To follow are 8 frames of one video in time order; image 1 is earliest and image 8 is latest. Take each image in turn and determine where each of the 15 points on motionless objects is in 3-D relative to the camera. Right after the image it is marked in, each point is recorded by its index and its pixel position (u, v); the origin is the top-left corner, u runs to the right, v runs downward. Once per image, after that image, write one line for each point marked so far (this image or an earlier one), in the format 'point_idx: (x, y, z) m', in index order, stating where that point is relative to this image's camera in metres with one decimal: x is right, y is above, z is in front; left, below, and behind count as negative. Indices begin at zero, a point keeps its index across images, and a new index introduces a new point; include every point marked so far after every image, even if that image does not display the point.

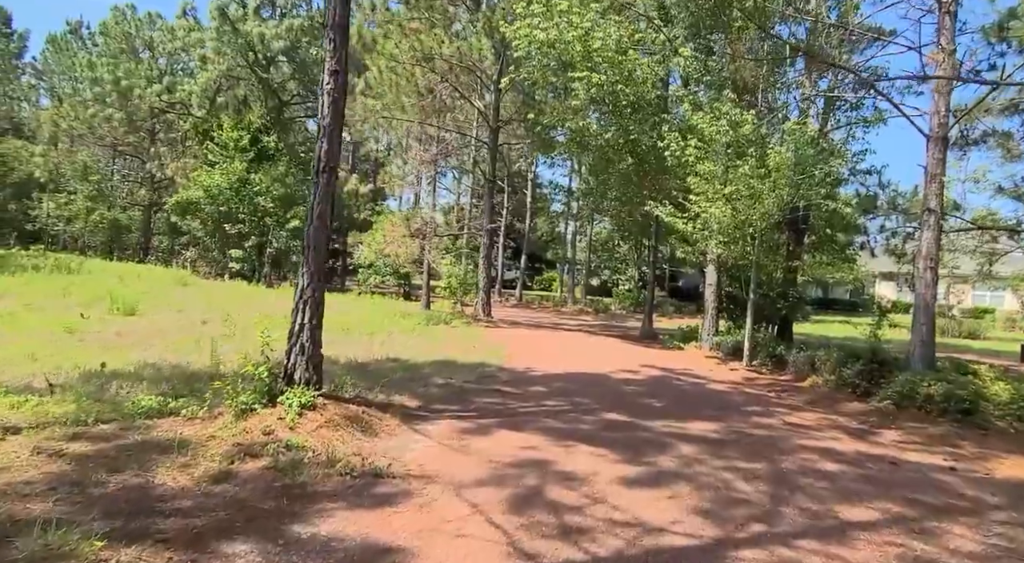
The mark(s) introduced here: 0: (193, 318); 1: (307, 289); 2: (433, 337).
0: (-6.2, -0.8, +12.8) m
1: (-1.7, -0.1, +5.5) m
2: (-1.5, -1.1, +12.5) m
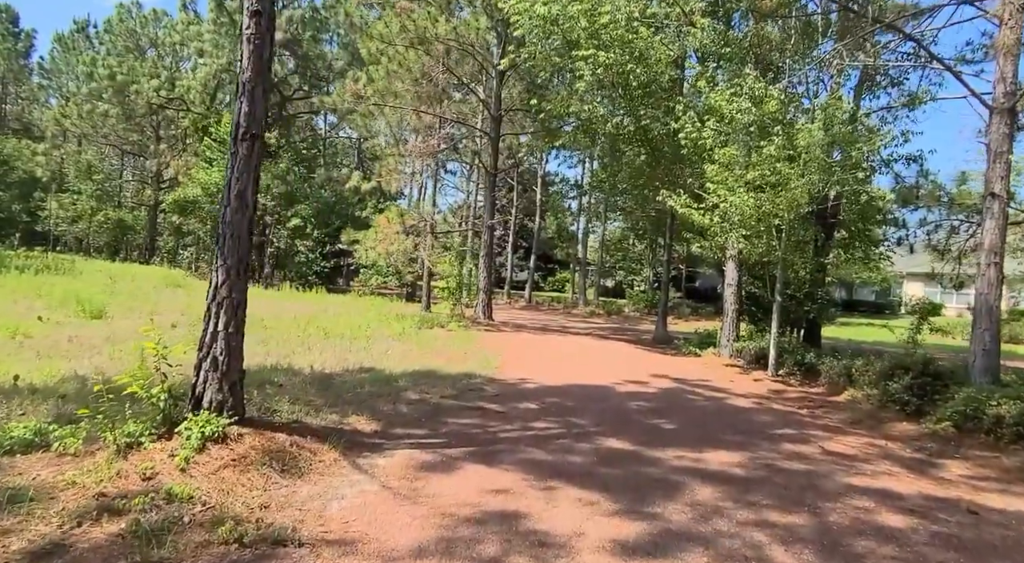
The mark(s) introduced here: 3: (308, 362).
0: (-6.3, -0.8, +11.7) m
1: (-2.0, 0.0, +4.4) m
2: (-1.6, -1.1, +11.4) m
3: (-2.6, -1.1, +8.3) m
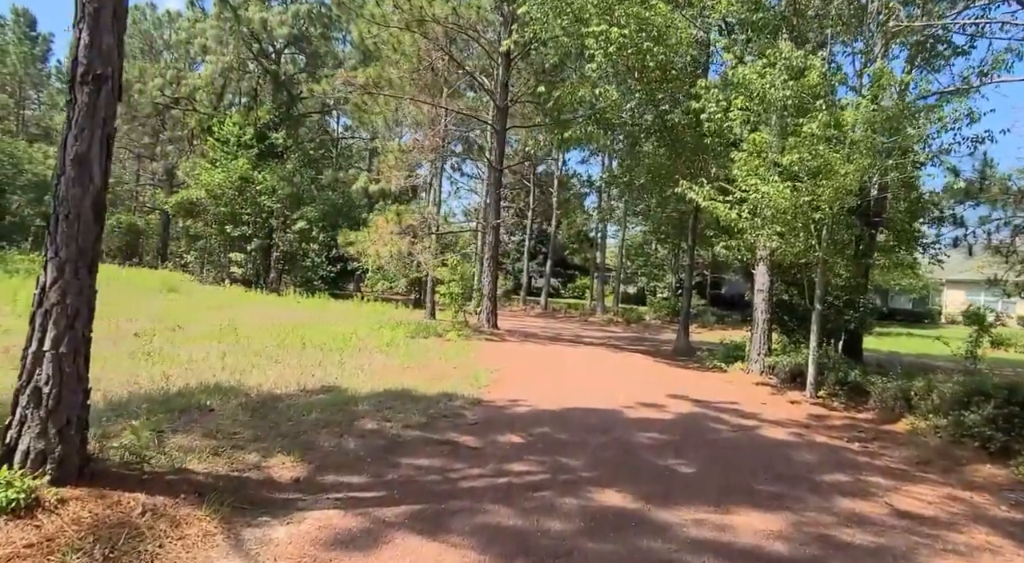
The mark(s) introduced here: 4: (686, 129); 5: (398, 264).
0: (-6.3, -0.8, +10.6) m
1: (-2.2, 0.0, +3.1) m
2: (-1.6, -1.1, +10.1) m
3: (-2.8, -1.1, +7.1) m
4: (+3.5, +3.0, +13.1) m
5: (-2.7, +0.6, +16.8) m
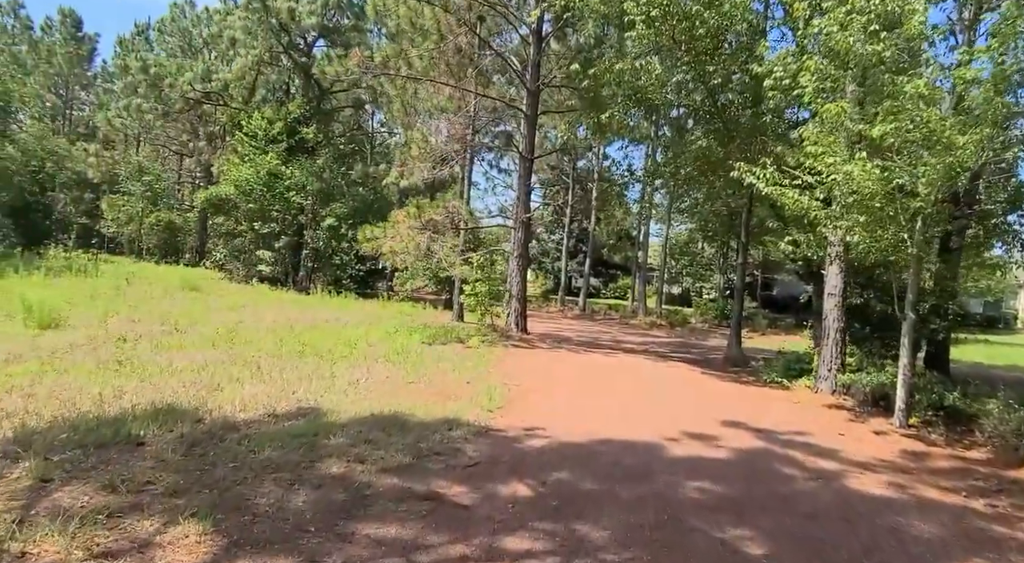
0: (-5.9, -0.8, +9.7) m
1: (-2.3, -0.1, +1.9) m
2: (-1.3, -1.1, +8.8) m
3: (-2.6, -1.1, +5.9) m
4: (+4.0, +3.0, +11.5) m
5: (-1.9, +0.6, +15.6) m
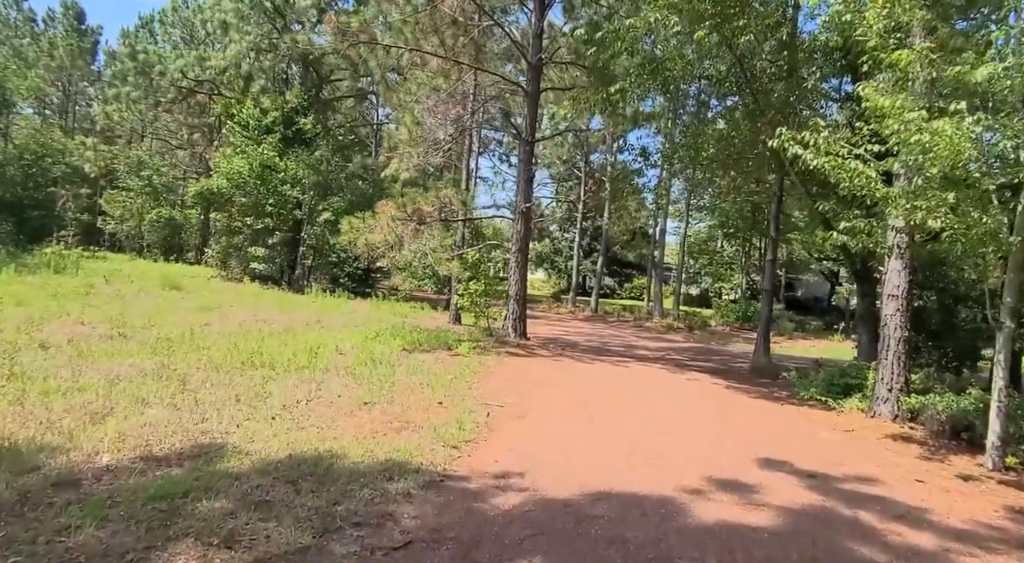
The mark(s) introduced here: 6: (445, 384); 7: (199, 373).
0: (-6.0, -0.8, +8.3) m
1: (-2.7, 0.0, +0.5) m
2: (-1.4, -1.1, +7.3) m
3: (-2.9, -1.1, +4.4) m
4: (+3.9, +3.0, +9.8) m
5: (-1.9, +0.6, +14.1) m
6: (-0.8, -1.2, +7.5) m
7: (-3.4, -1.0, +7.1) m
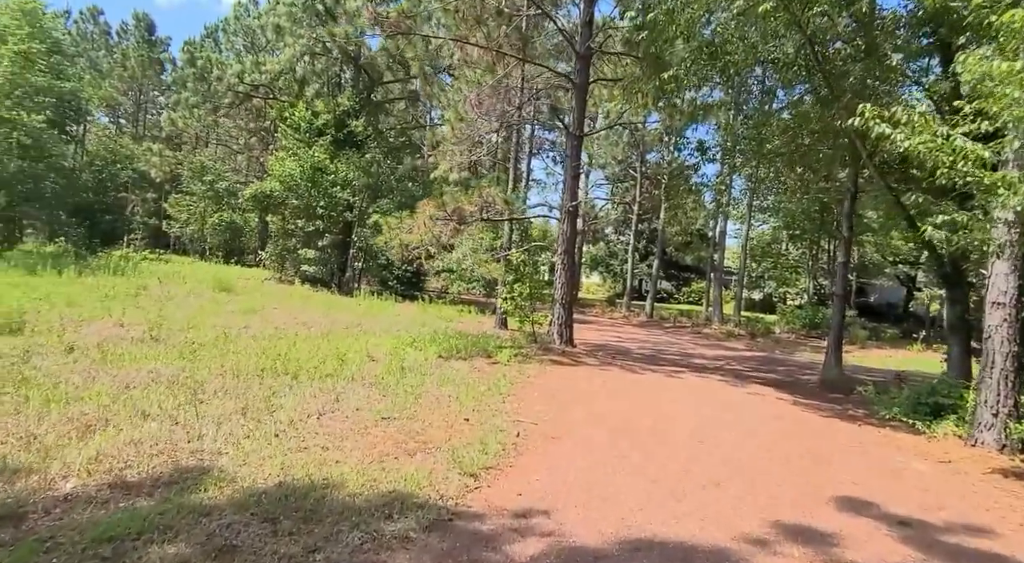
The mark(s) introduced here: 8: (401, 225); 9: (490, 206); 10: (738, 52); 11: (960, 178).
0: (-5.6, -0.8, +8.1) m
1: (-2.8, 0.0, 0.0) m
2: (-1.0, -1.1, +6.7) m
3: (-2.7, -1.1, +4.0) m
4: (+4.5, +2.9, +8.8) m
5: (-0.9, +0.6, +13.5) m
6: (-0.4, -1.2, +6.9) m
7: (-3.0, -1.0, +6.7) m
8: (-2.3, +1.2, +13.5) m
9: (-0.4, +1.4, +12.5) m
10: (+3.1, +3.2, +9.0) m
11: (+3.5, +0.8, +5.2) m
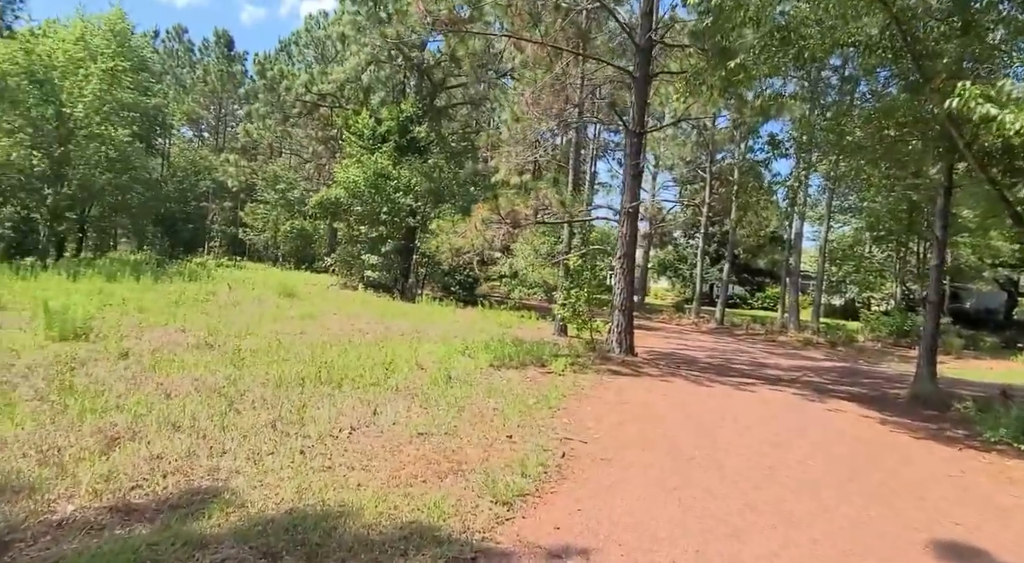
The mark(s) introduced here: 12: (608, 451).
0: (-4.9, -0.9, +8.2) m
1: (-3.1, 0.0, -0.1) m
2: (-0.6, -1.2, +6.4) m
3: (-2.5, -1.1, +3.8) m
4: (+5.2, +2.9, +7.9) m
5: (+0.3, +0.5, +13.1) m
6: (+0.1, -1.3, +6.4) m
7: (-2.5, -1.1, +6.5) m
8: (-1.1, +1.1, +13.2) m
9: (+0.7, +1.3, +12.0) m
10: (+3.7, +3.2, +8.2) m
11: (+3.8, +0.8, +4.4) m
12: (+0.8, -1.4, +5.5) m
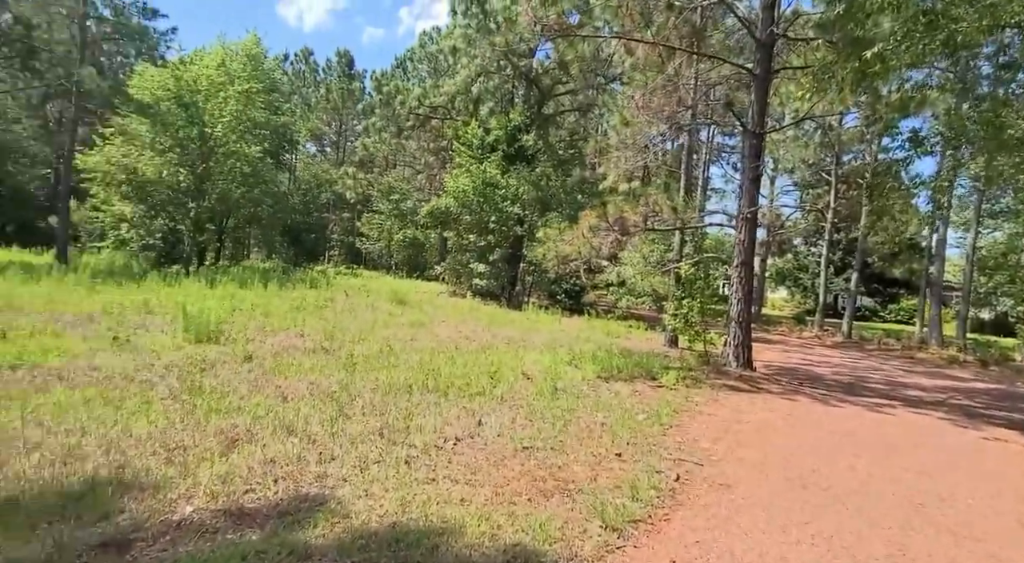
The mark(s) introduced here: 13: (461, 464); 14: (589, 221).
0: (-3.5, -0.9, +8.7) m
1: (-3.0, 0.0, +0.2) m
2: (+0.5, -1.3, +6.2) m
3: (-1.9, -1.2, +4.0) m
4: (+6.4, +2.7, +6.8) m
5: (+2.4, +0.3, +12.7) m
6: (+1.2, -1.4, +6.1) m
7: (-1.5, -1.1, +6.6) m
8: (+1.0, +0.9, +13.1) m
9: (+2.6, +1.2, +11.6) m
10: (+5.0, +3.0, +7.4) m
11: (+4.5, +0.7, +3.6) m
12: (+1.7, -1.5, +5.0) m
13: (-0.3, -1.3, +4.7) m
14: (+1.5, +1.1, +12.0) m
